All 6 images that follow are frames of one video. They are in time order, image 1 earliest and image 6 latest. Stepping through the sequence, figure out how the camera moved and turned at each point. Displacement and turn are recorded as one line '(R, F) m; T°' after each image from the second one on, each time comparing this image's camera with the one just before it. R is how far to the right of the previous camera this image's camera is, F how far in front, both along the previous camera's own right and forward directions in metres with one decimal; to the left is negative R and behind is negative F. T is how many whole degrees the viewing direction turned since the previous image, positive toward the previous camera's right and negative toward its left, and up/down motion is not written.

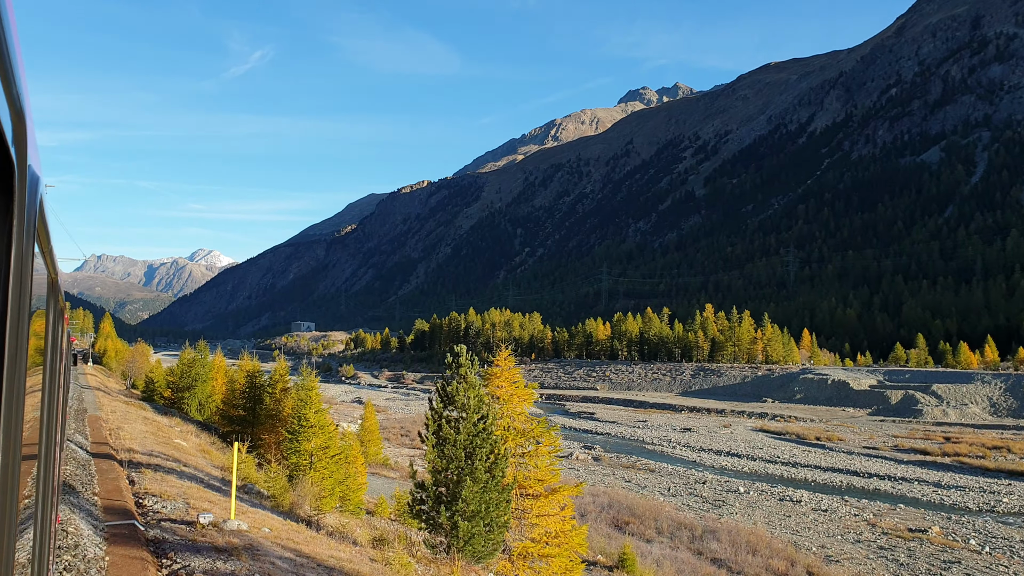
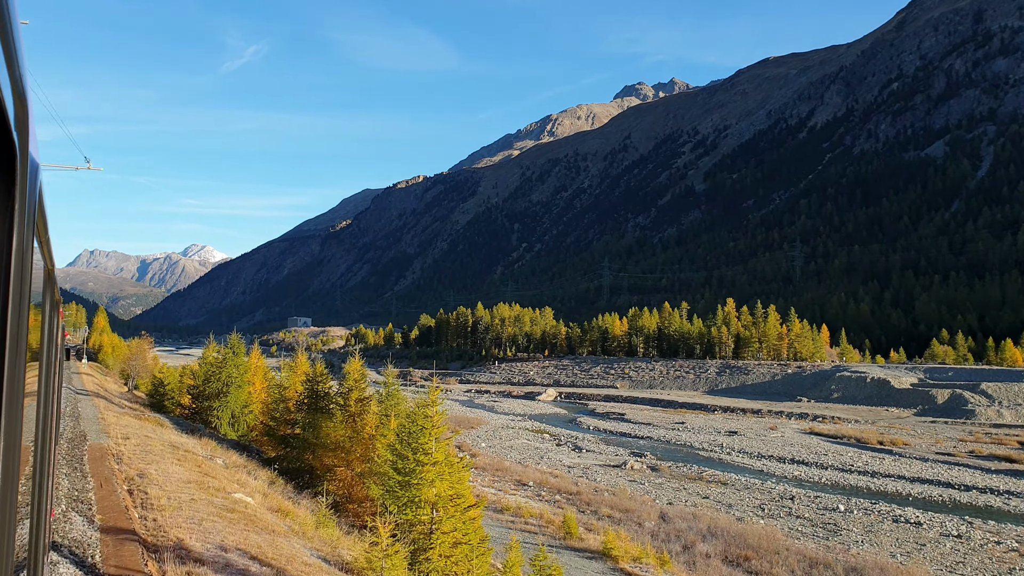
(-2.9, +4.1) m; 0°
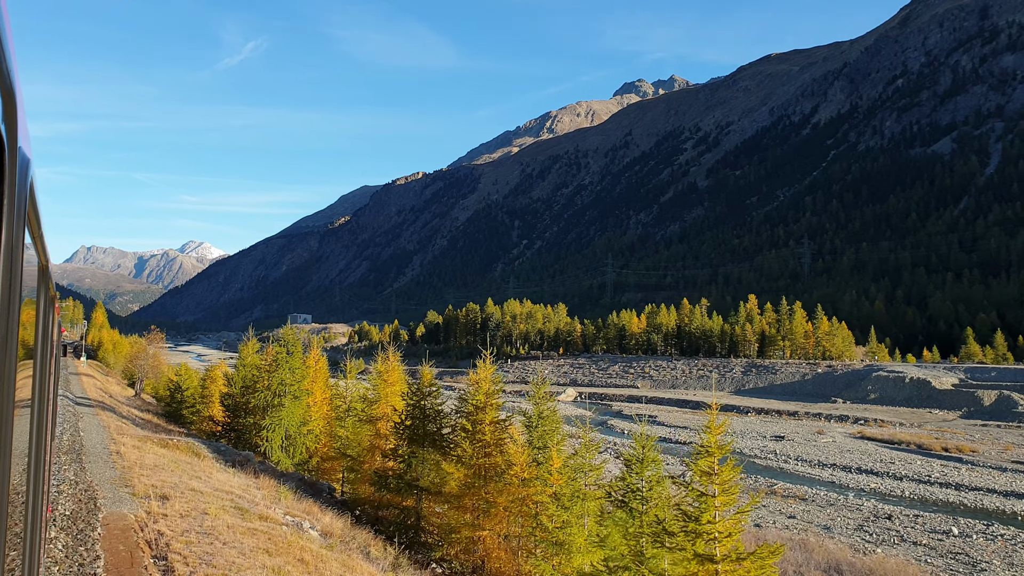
(-2.4, +3.4) m; 0°
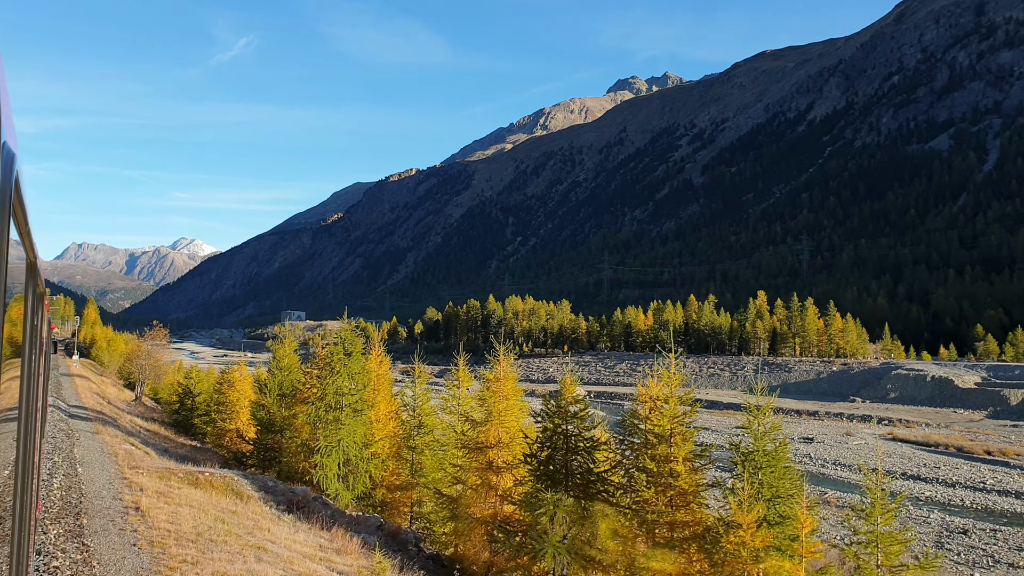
(-1.5, +2.5) m; +1°
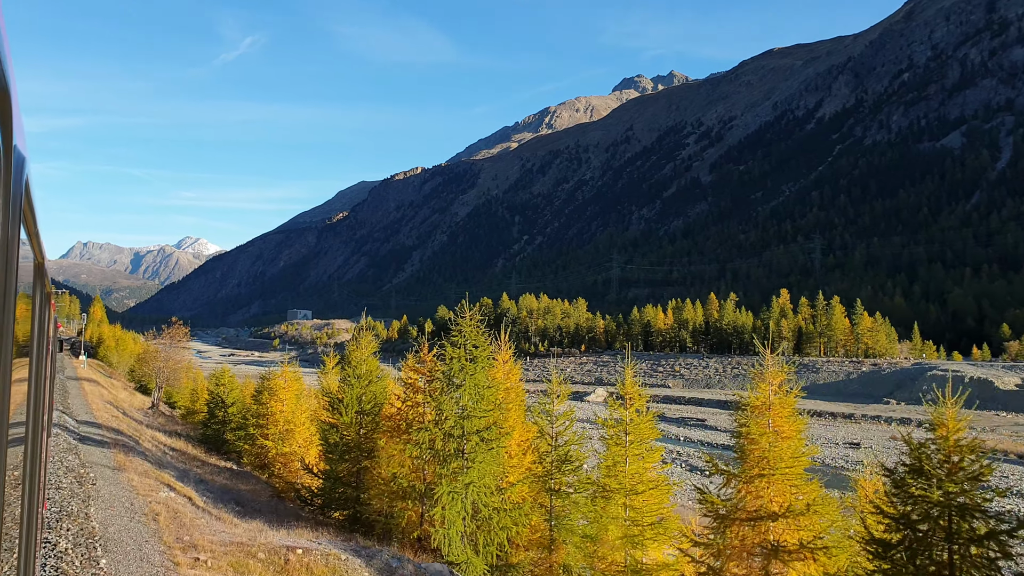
(-1.7, +2.0) m; 0°
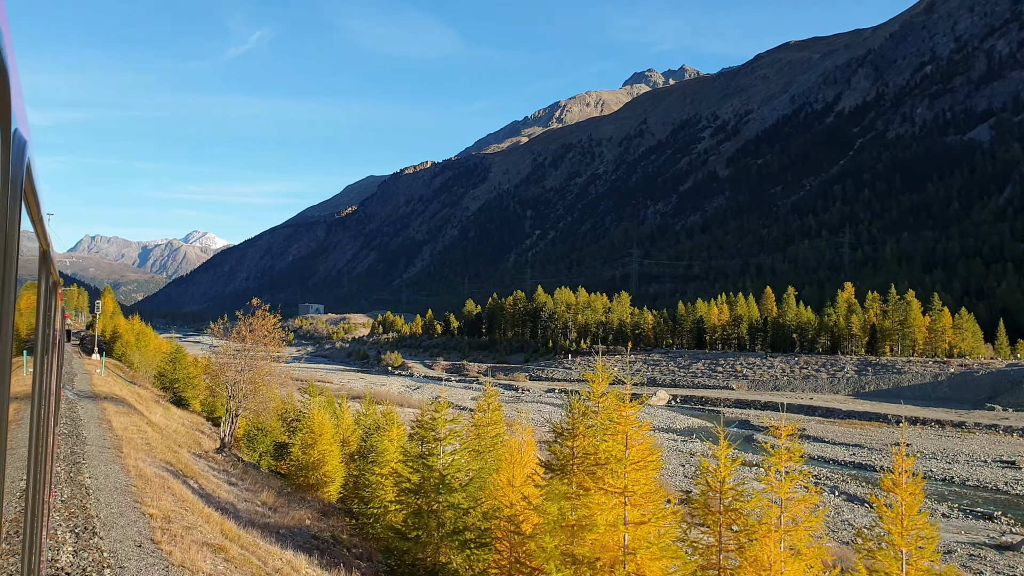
(-4.8, +5.9) m; -1°
